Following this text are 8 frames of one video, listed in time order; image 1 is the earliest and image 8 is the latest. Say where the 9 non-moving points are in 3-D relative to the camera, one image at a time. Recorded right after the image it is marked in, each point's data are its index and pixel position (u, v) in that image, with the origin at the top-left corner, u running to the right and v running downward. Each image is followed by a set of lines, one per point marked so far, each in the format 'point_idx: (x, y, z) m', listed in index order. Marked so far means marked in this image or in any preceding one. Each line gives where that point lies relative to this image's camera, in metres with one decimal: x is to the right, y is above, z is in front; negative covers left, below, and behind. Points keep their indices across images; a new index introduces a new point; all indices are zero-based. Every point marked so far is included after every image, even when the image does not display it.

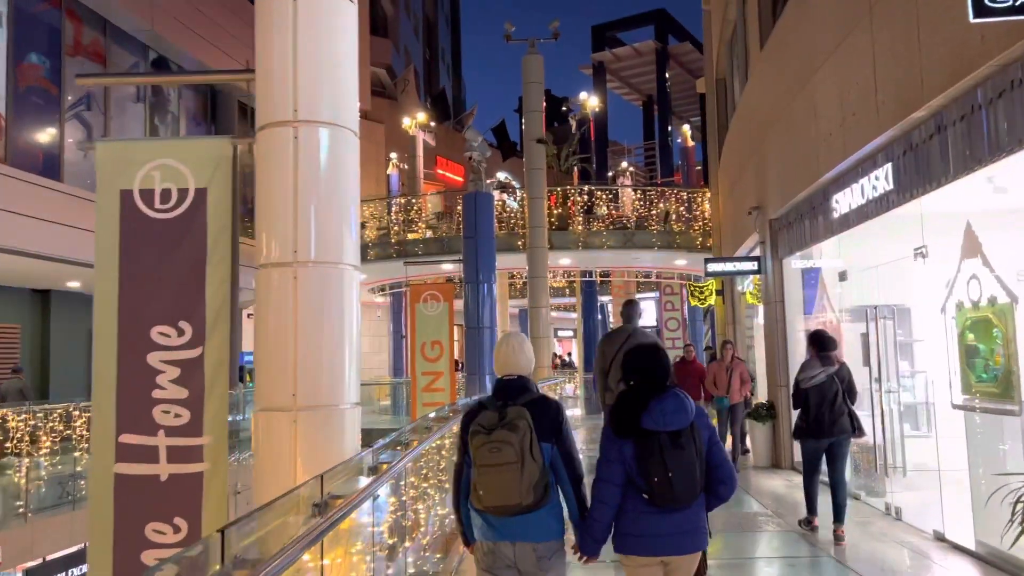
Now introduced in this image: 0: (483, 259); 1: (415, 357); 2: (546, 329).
0: (-0.4, +0.4, +11.0) m
1: (-1.3, -0.9, +10.8) m
2: (+0.7, -0.8, +15.9) m
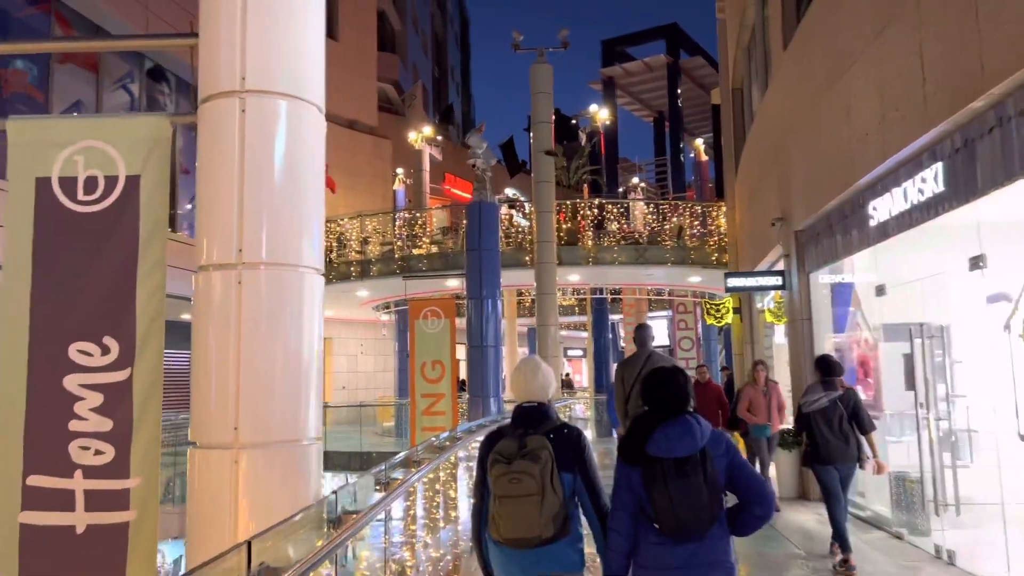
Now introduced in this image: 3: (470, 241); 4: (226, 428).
0: (-0.3, +0.2, +10.3) m
1: (-1.2, -1.1, +10.1) m
2: (+0.8, -1.2, +15.2) m
3: (-0.5, +0.6, +10.4) m
4: (-1.0, -0.5, +2.8) m
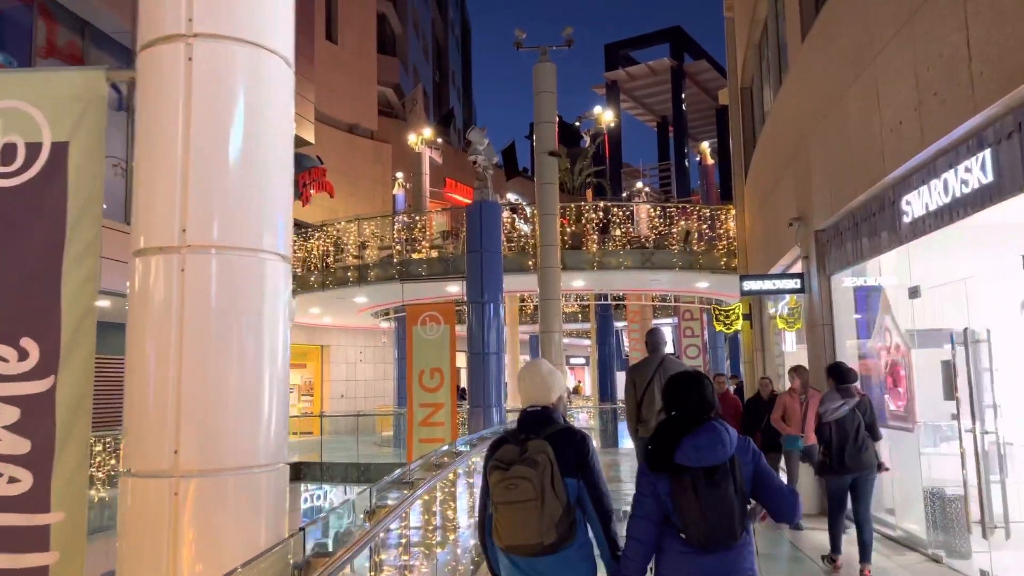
0: (-0.3, +0.1, +9.8) m
1: (-1.2, -1.2, +9.6) m
2: (+0.9, -1.2, +14.7) m
3: (-0.5, +0.6, +9.8) m
4: (-1.0, -0.5, +2.3) m
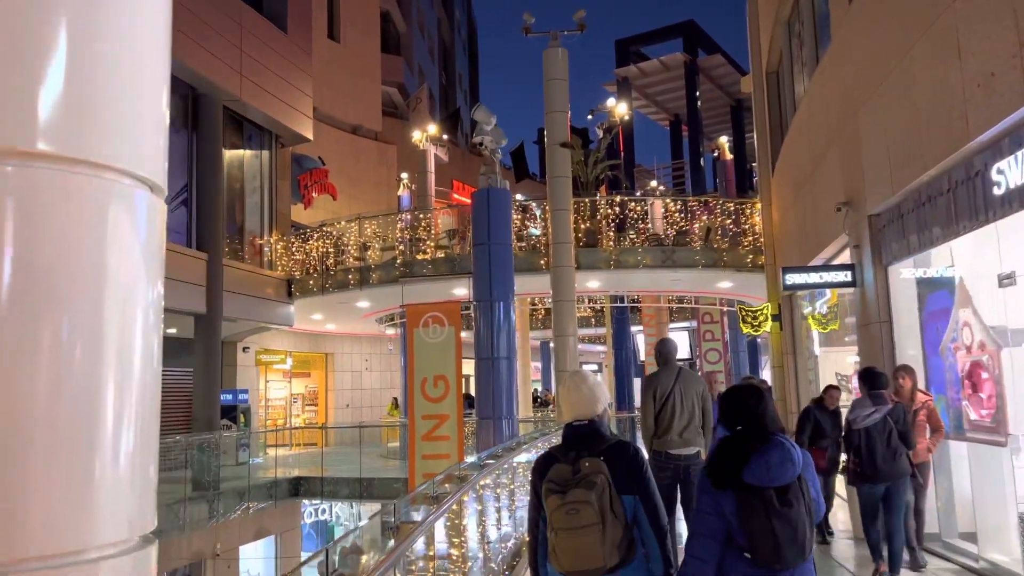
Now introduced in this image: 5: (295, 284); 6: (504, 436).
0: (-0.1, +0.2, +8.8) m
1: (-1.1, -1.1, +8.6) m
2: (+1.1, -1.3, +13.7) m
3: (-0.4, +0.6, +8.9) m
4: (-0.9, -0.4, +1.3) m
5: (-4.6, +0.1, +16.9) m
6: (-0.1, -1.6, +8.6) m
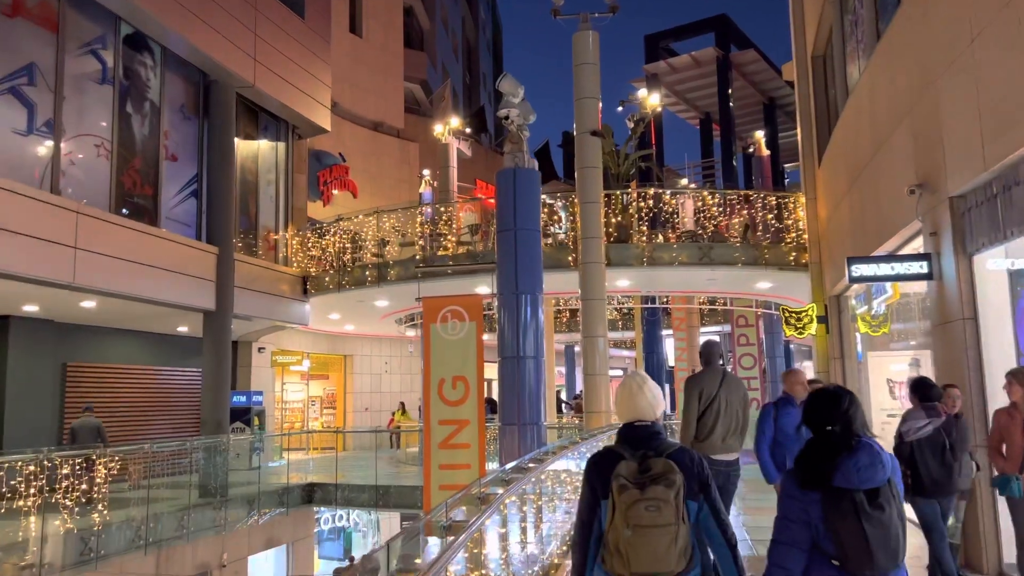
0: (+0.1, +0.2, +8.0) m
1: (-0.8, -1.1, +7.8) m
2: (+1.5, -1.2, +12.8) m
3: (-0.1, +0.7, +8.0) m
4: (-0.9, -0.2, +0.5) m
5: (-4.1, +0.1, +16.2) m
6: (+0.2, -1.5, +7.7) m
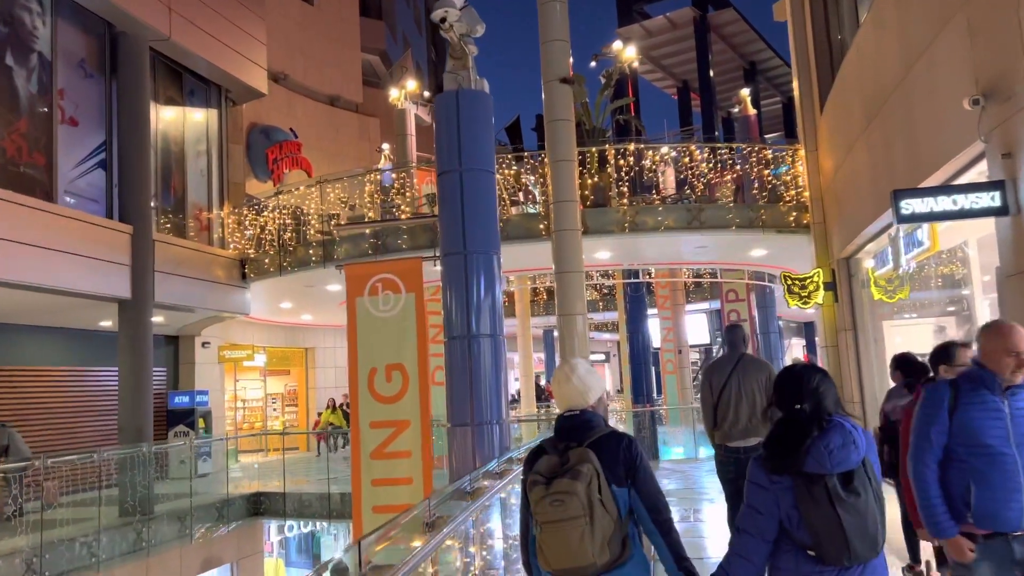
0: (-0.3, +0.5, +6.2) m
1: (-1.2, -0.8, +6.0) m
2: (+1.0, -0.8, +11.1) m
3: (-0.5, +1.0, +6.3) m
4: (-1.1, -0.1, -1.3) m
5: (-4.7, +0.4, +14.3) m
6: (-0.2, -1.2, +6.0) m
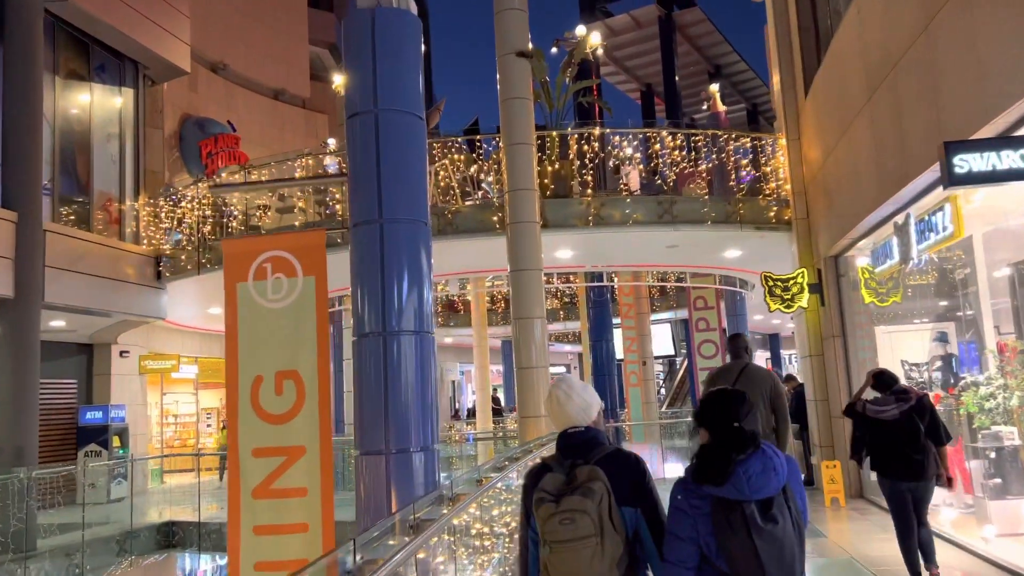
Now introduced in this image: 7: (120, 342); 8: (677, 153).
0: (-0.7, +0.6, +4.8) m
1: (-1.5, -0.7, +4.6) m
2: (+0.4, -0.8, +9.7) m
3: (-0.9, +1.1, +4.8) m
4: (-1.1, +0.2, -2.7) m
5: (-5.5, +0.4, +12.7) m
6: (-0.5, -1.1, +4.6) m
7: (-7.9, -1.1, +16.2) m
8: (+2.3, +1.9, +11.4) m
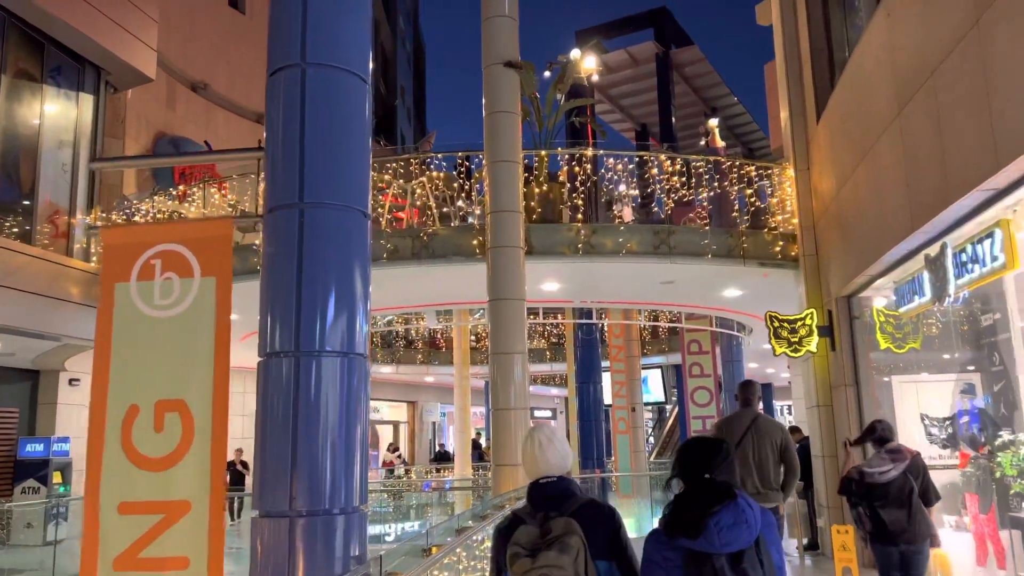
0: (-0.8, +0.6, +3.8) m
1: (-1.7, -0.7, +3.5) m
2: (+0.1, -1.2, +8.6) m
3: (-1.0, +1.0, +3.9) m
4: (-1.2, +0.5, -3.7) m
5: (-5.7, +0.1, +11.6) m
6: (-0.8, -1.2, +3.5) m
7: (-8.3, -1.5, +15.0) m
8: (+2.1, +1.4, +10.5) m
